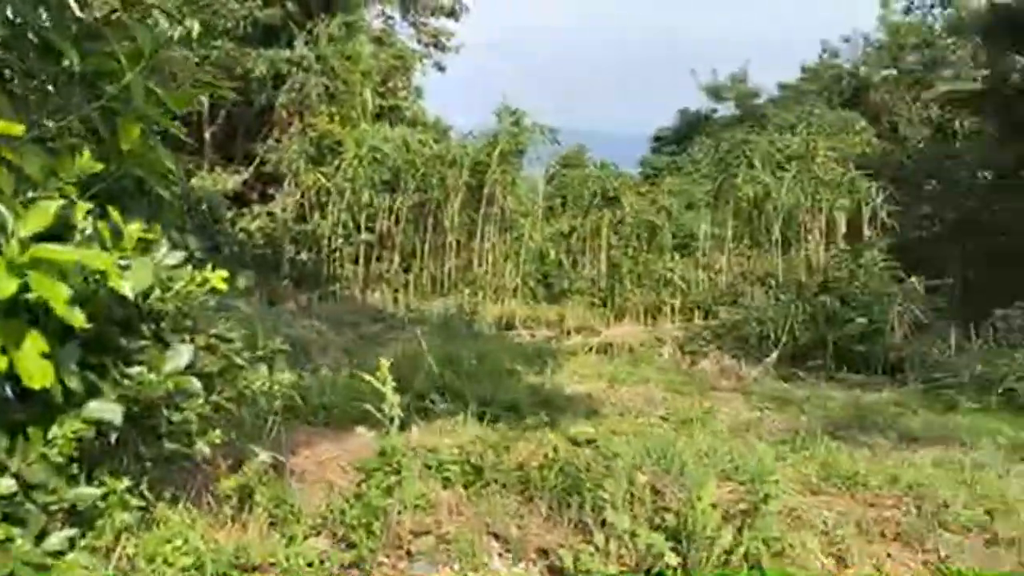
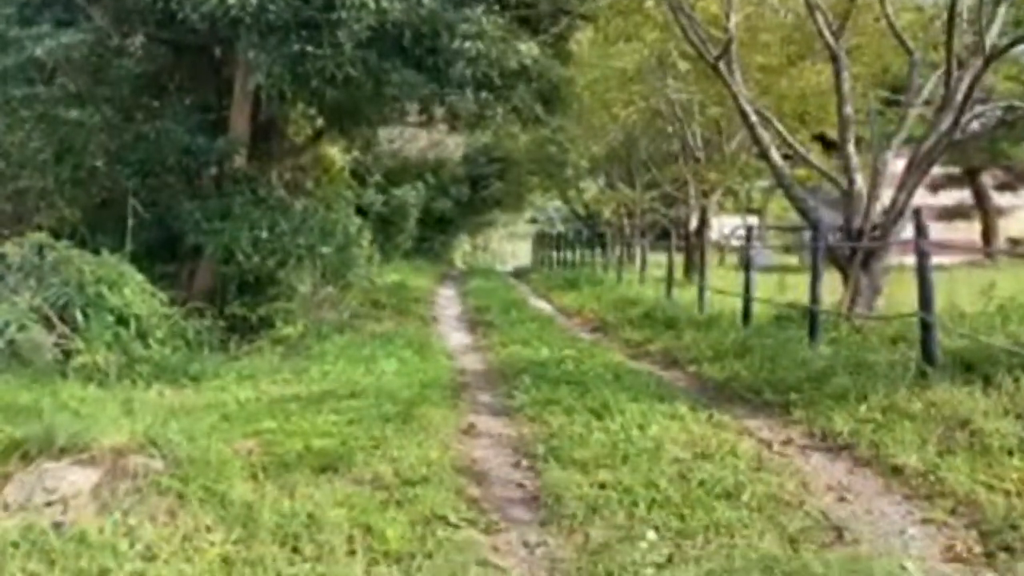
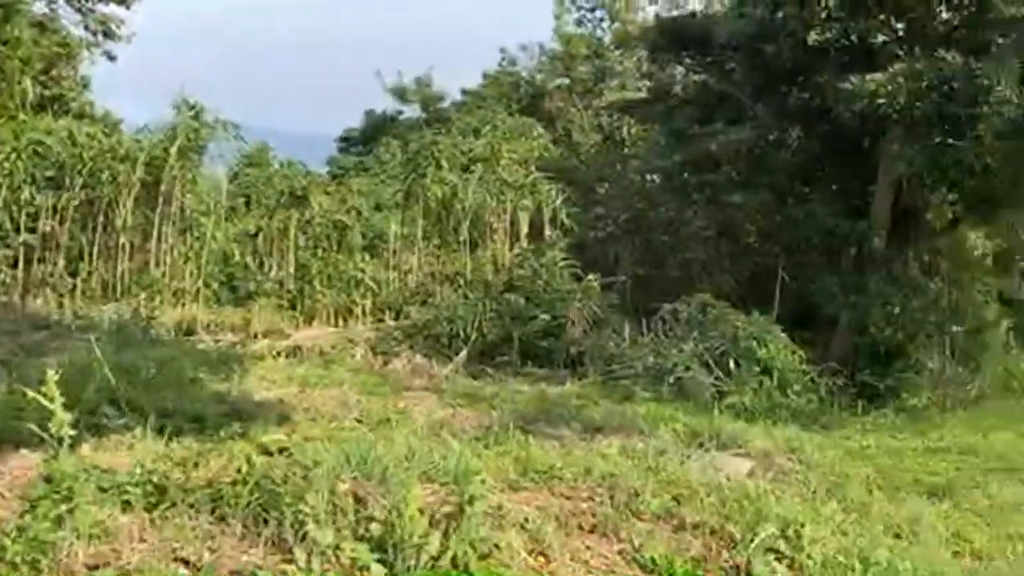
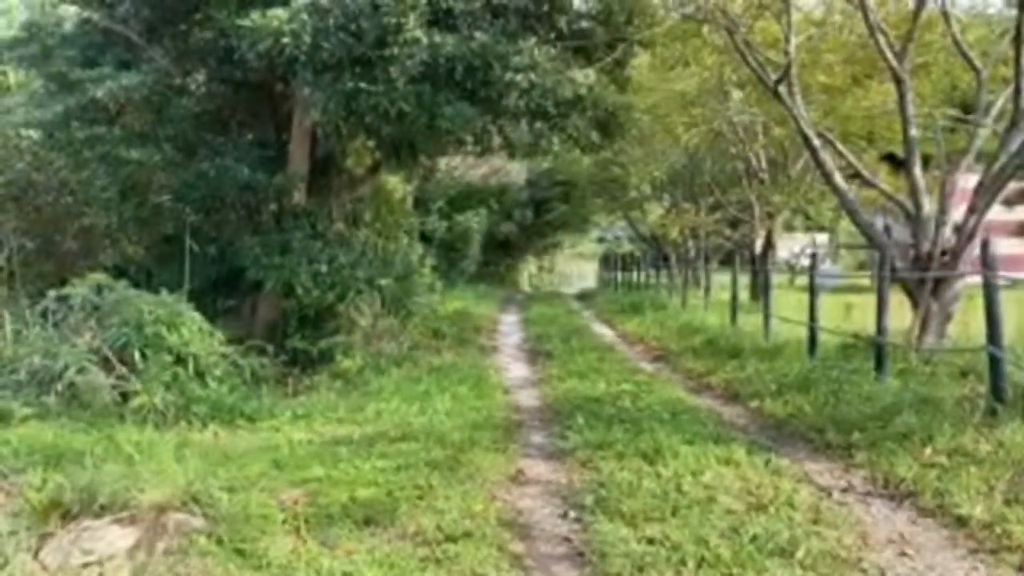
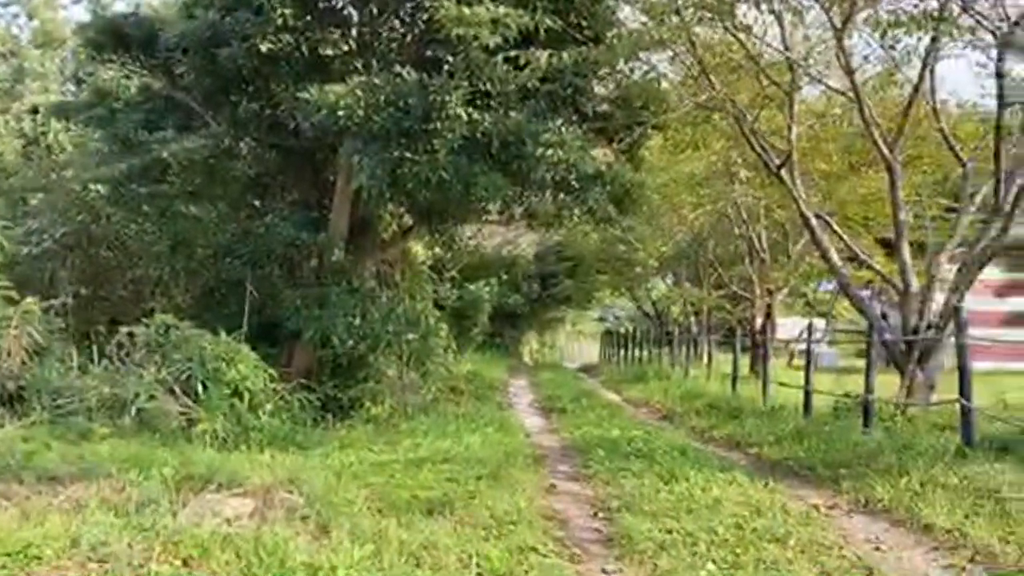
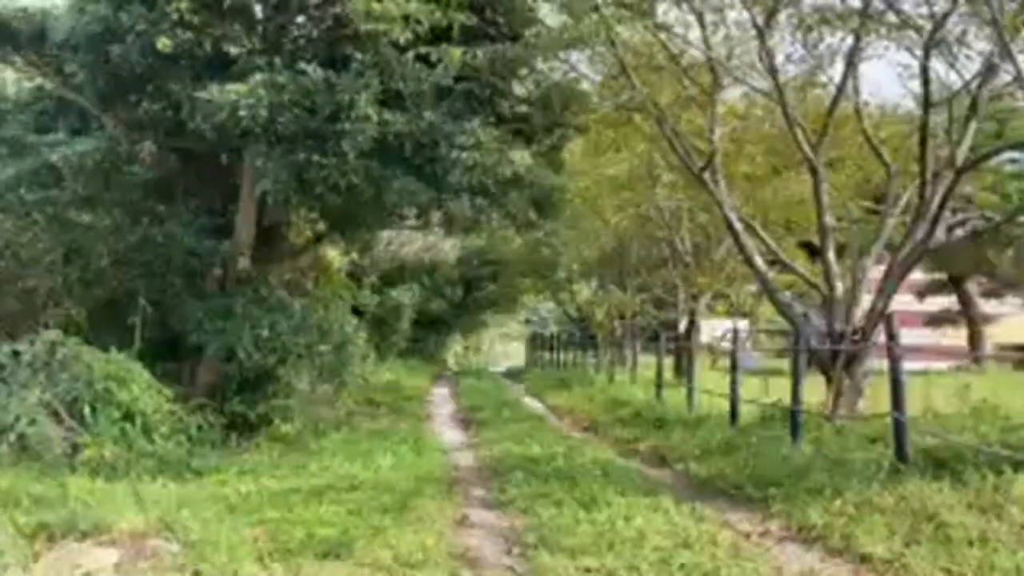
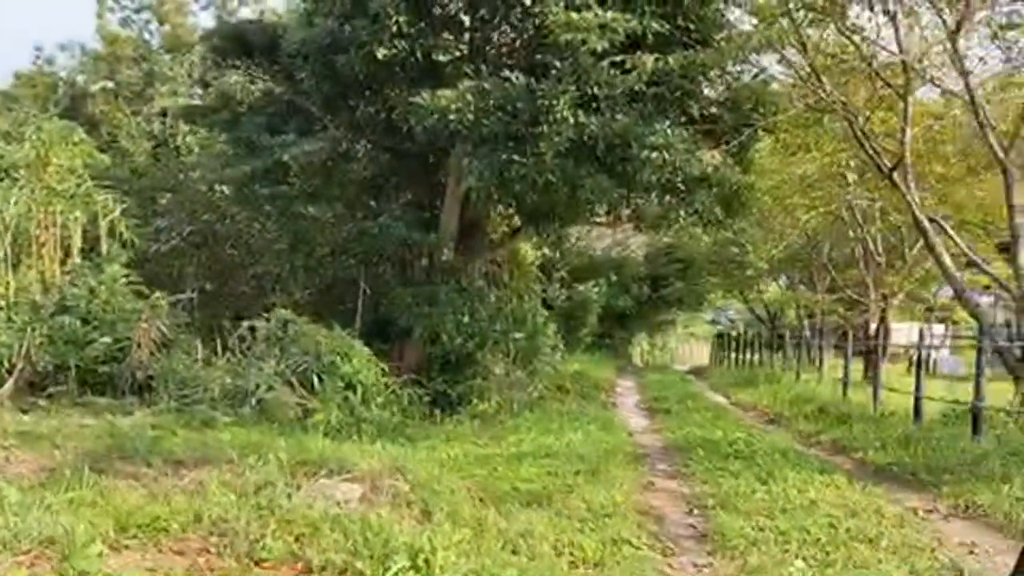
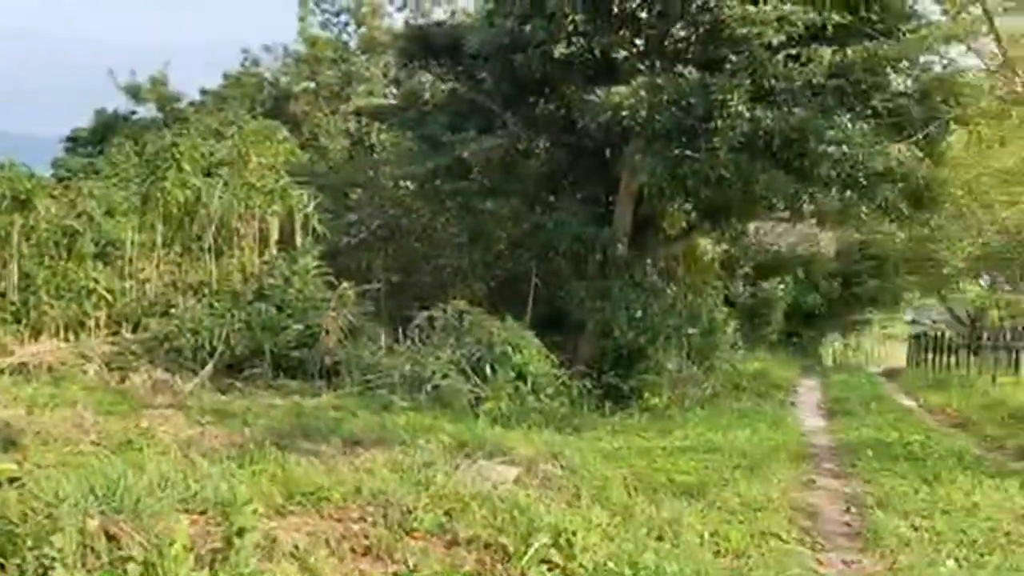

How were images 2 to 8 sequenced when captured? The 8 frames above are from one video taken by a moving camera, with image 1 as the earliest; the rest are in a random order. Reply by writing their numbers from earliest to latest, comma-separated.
3, 8, 7, 5, 6, 2, 4
